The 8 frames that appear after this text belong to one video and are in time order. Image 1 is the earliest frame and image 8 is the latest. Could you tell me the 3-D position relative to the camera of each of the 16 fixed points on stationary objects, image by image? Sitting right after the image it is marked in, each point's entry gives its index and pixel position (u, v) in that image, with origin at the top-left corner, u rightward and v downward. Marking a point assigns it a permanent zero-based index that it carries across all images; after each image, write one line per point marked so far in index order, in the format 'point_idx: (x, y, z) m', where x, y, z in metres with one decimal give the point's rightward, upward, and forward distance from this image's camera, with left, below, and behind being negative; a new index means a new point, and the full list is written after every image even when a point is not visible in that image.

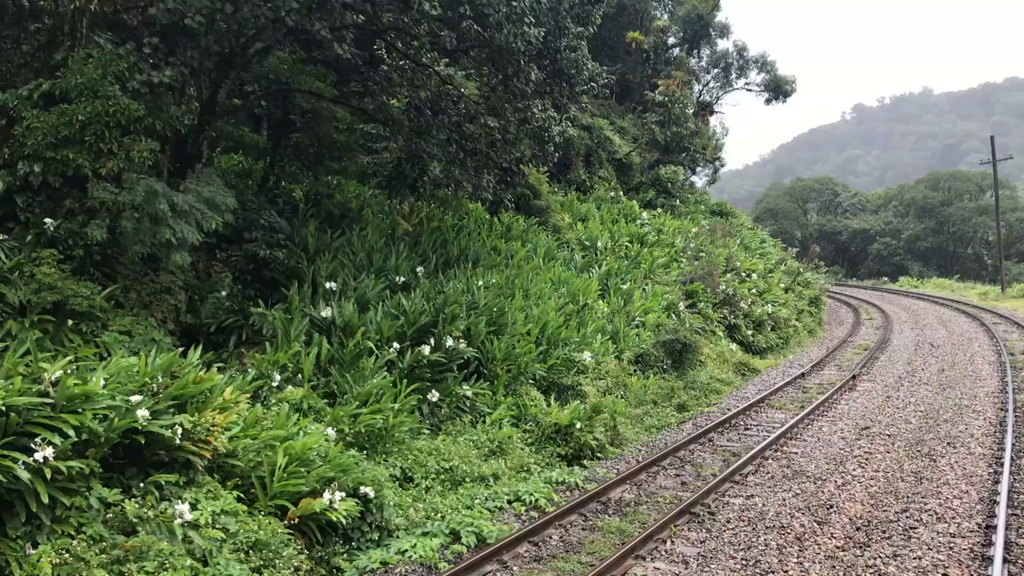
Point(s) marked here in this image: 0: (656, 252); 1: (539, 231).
0: (+2.4, +0.6, +16.3) m
1: (+0.4, +0.8, +14.3) m
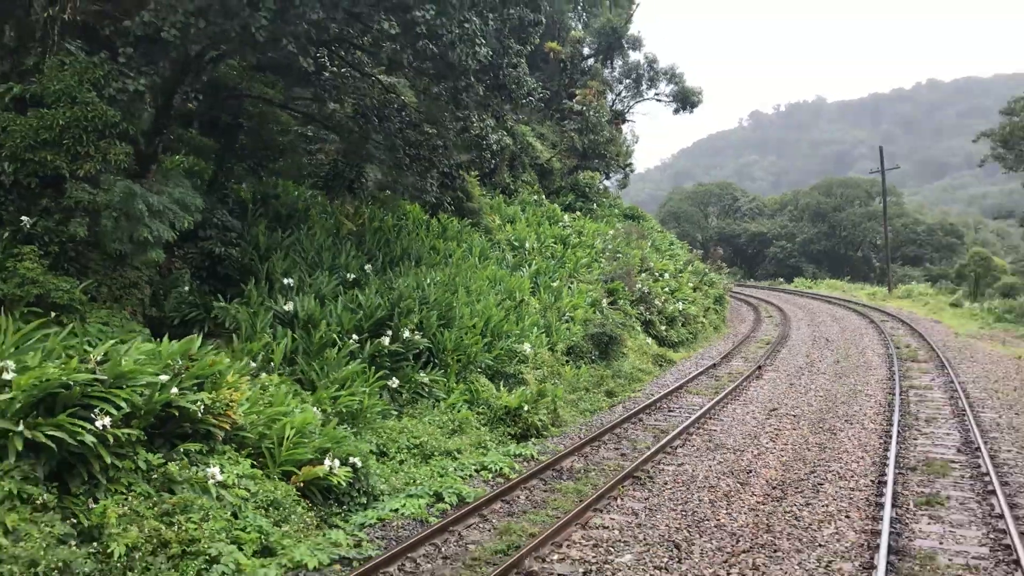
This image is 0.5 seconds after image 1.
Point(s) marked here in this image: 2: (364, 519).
0: (+1.2, +0.6, +17.4) m
1: (-0.6, +0.9, +15.2) m
2: (-0.9, -1.3, +5.7) m
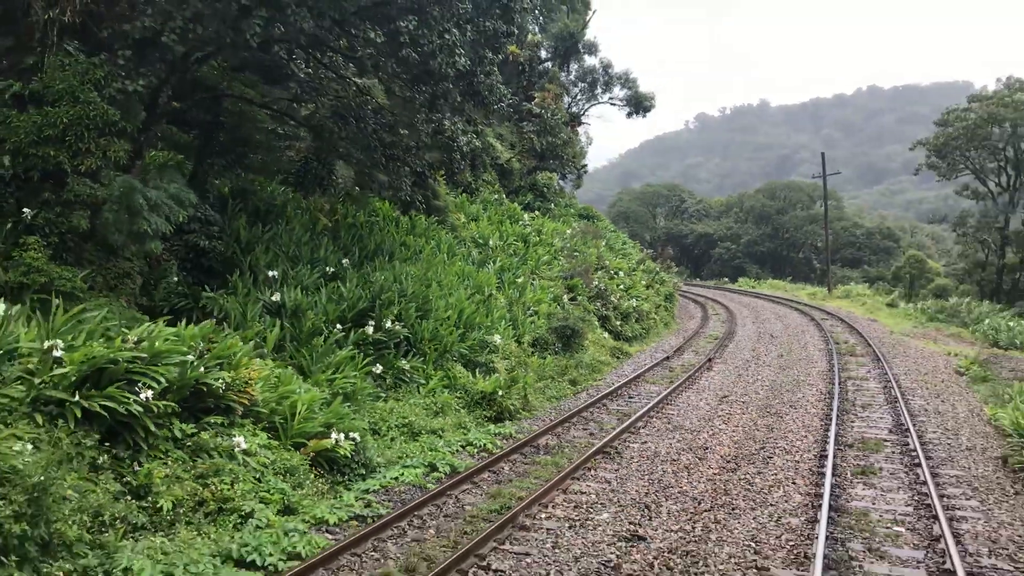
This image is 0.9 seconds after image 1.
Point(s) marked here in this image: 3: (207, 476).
0: (+0.5, +0.7, +18.1) m
1: (-1.2, +0.9, +15.9) m
2: (-0.9, -1.3, +6.4) m
3: (-1.7, -1.0, +5.6) m
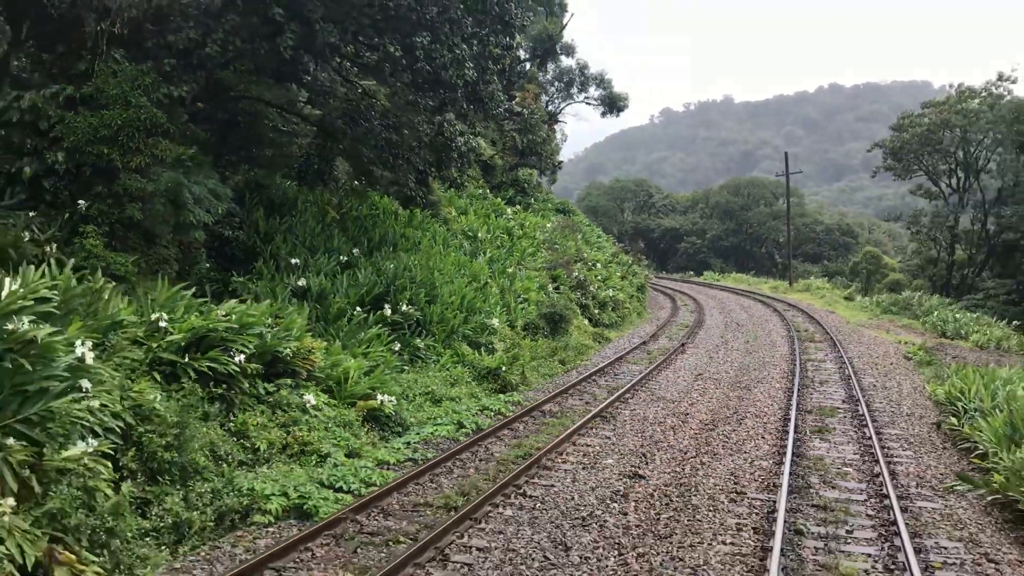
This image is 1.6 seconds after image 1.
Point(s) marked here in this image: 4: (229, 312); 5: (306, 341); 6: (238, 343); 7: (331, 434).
0: (+0.2, +0.9, +19.4) m
1: (-1.4, +1.1, +17.1) m
2: (-0.8, -1.1, +7.6) m
3: (-1.5, -0.9, +6.8) m
4: (-2.1, -0.2, +7.1) m
5: (-1.7, -0.4, +7.9) m
6: (-1.9, -0.4, +6.9) m
7: (-1.3, -1.0, +7.0) m
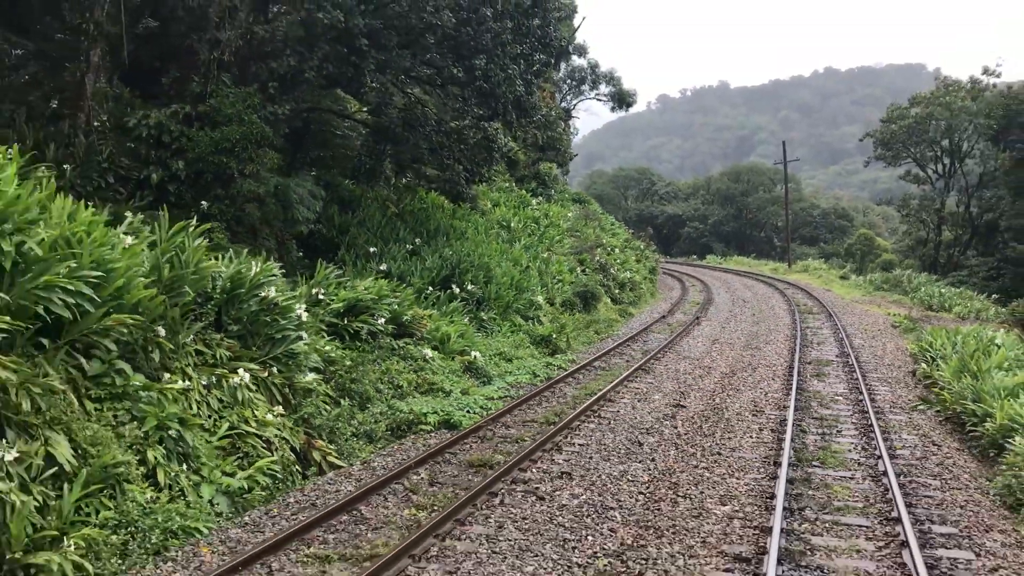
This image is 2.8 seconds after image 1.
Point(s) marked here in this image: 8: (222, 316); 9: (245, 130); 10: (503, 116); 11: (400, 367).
0: (+0.8, +1.3, +21.6) m
1: (-0.8, +1.4, +19.3) m
2: (-0.1, -0.9, +9.8) m
3: (-0.9, -0.7, +9.0) m
4: (-1.4, 0.0, +9.3) m
5: (-1.0, -0.2, +10.1) m
6: (-1.3, -0.2, +9.1) m
7: (-0.6, -0.8, +9.2) m
8: (-2.0, -0.2, +6.8) m
9: (-3.3, +2.0, +12.4) m
10: (-0.1, +2.8, +15.9) m
11: (-1.0, -0.7, +8.7) m
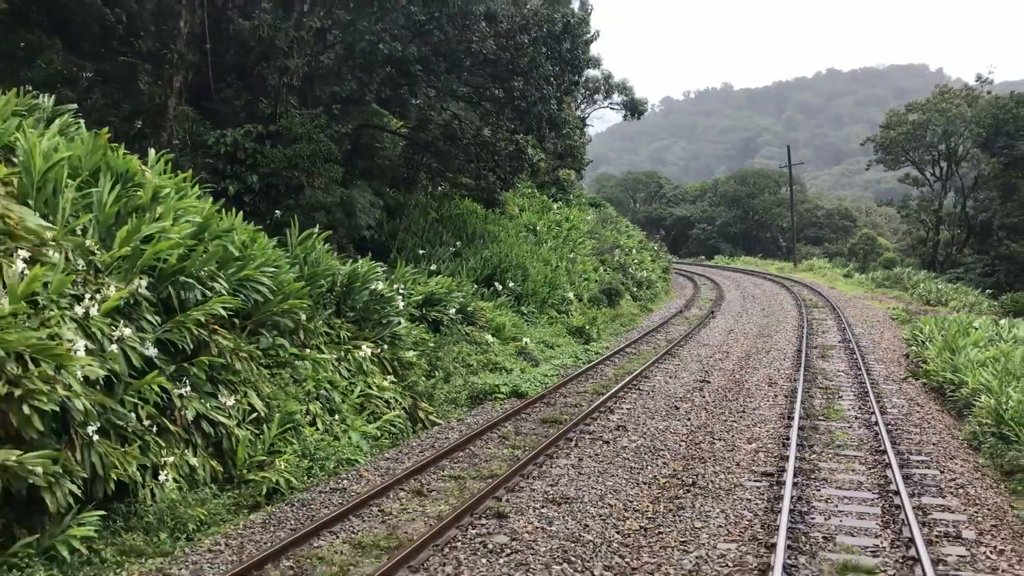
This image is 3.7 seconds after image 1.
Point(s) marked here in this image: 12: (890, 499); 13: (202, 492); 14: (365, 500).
0: (+1.4, +1.3, +23.2) m
1: (-0.2, +1.5, +20.9) m
2: (+0.4, -0.9, +11.5) m
3: (-0.3, -0.7, +10.6) m
4: (-0.9, 0.0, +10.9) m
5: (-0.5, -0.2, +11.7) m
6: (-0.7, -0.2, +10.7) m
7: (-0.1, -0.8, +10.8) m
8: (-1.5, -0.2, +8.4) m
9: (-2.8, +2.0, +14.0) m
10: (+0.4, +2.8, +17.5) m
11: (-0.5, -0.7, +10.3) m
12: (+2.2, -1.2, +5.7) m
13: (-1.7, -1.1, +5.4) m
14: (-0.8, -1.2, +5.7) m
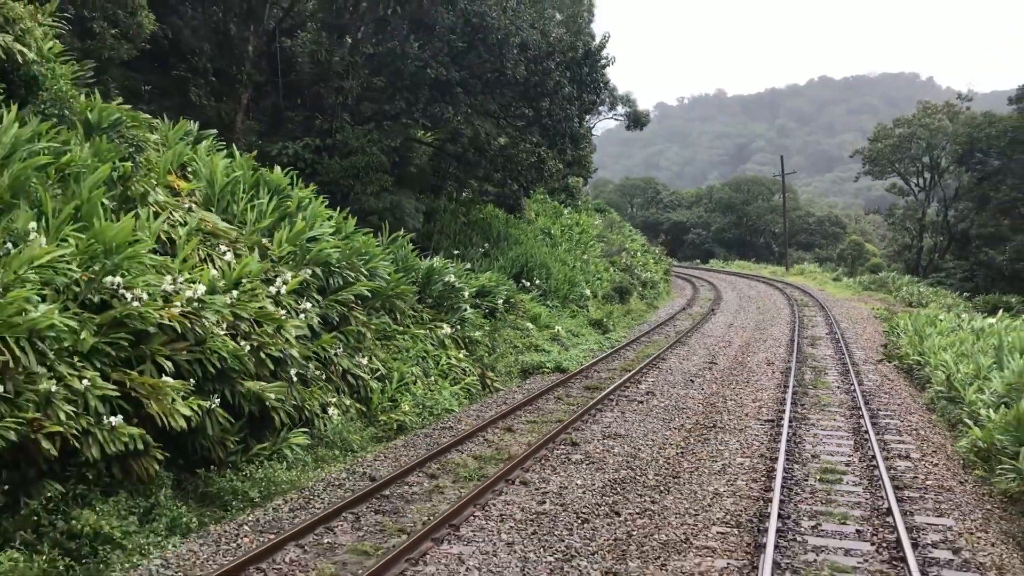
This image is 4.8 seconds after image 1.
0: (+1.8, +1.3, +25.2) m
1: (+0.2, +1.5, +22.8) m
2: (+0.9, -0.8, +13.4) m
3: (+0.2, -0.6, +12.5) m
4: (-0.4, +0.1, +12.9) m
5: (0.0, -0.1, +13.7) m
6: (-0.2, -0.1, +12.6) m
7: (+0.4, -0.7, +12.7) m
8: (-0.9, -0.1, +10.4) m
9: (-2.3, +2.1, +16.0) m
10: (+0.9, +2.8, +19.5) m
11: (0.0, -0.6, +12.3) m
12: (+2.7, -1.1, +7.7) m
13: (-1.2, -1.0, +7.4) m
14: (-0.3, -1.1, +7.6) m
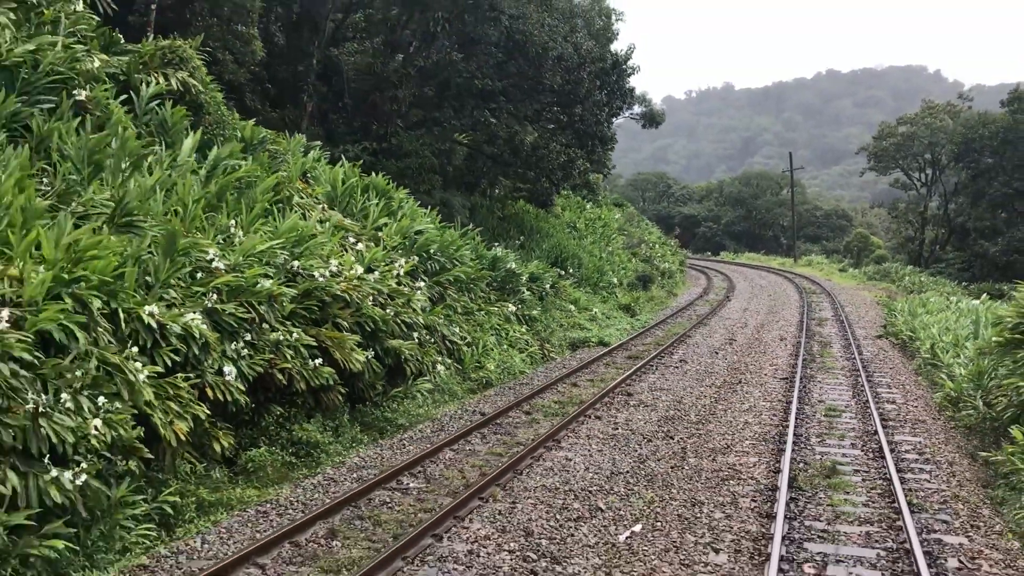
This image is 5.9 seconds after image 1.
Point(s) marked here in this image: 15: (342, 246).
0: (+2.6, +1.6, +27.1) m
1: (+1.0, +1.8, +24.8) m
2: (+1.6, -0.6, +15.3) m
3: (+0.8, -0.4, +14.5) m
4: (+0.3, +0.3, +14.8) m
5: (+0.7, +0.1, +15.6) m
6: (+0.5, +0.1, +14.6) m
7: (+1.1, -0.5, +14.6) m
8: (-0.3, +0.1, +12.3) m
9: (-1.6, +2.3, +17.9) m
10: (+1.6, +3.1, +21.4) m
11: (+0.7, -0.4, +14.2) m
12: (+3.4, -1.0, +9.6) m
13: (-0.5, -0.9, +9.3) m
14: (+0.3, -1.0, +9.5) m
15: (-1.5, +0.4, +8.9) m
